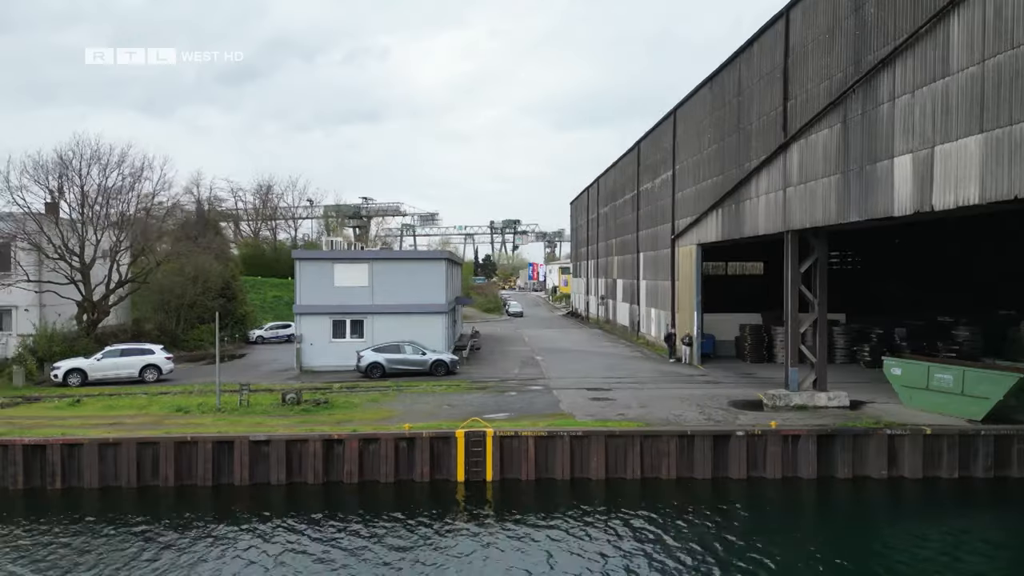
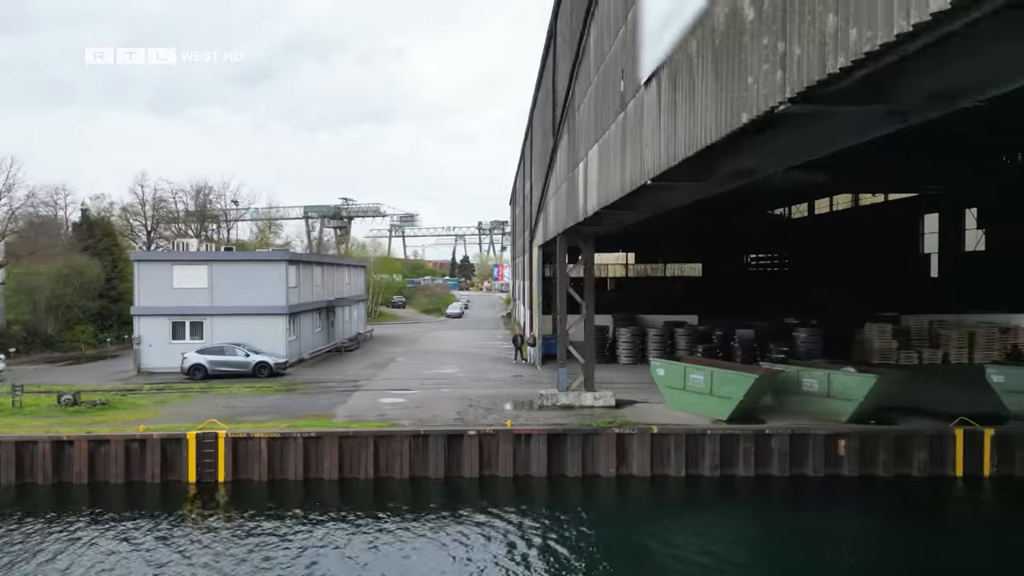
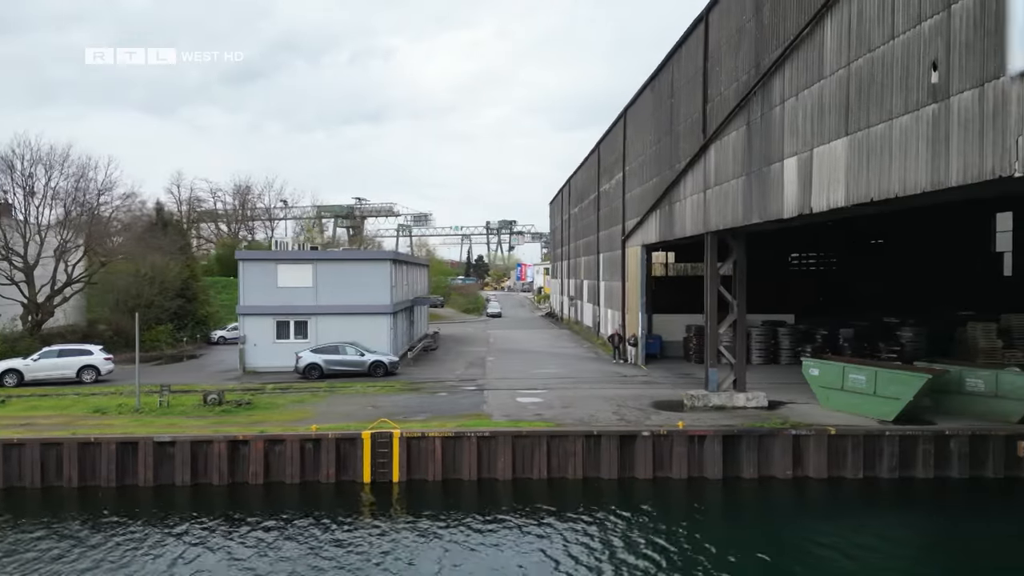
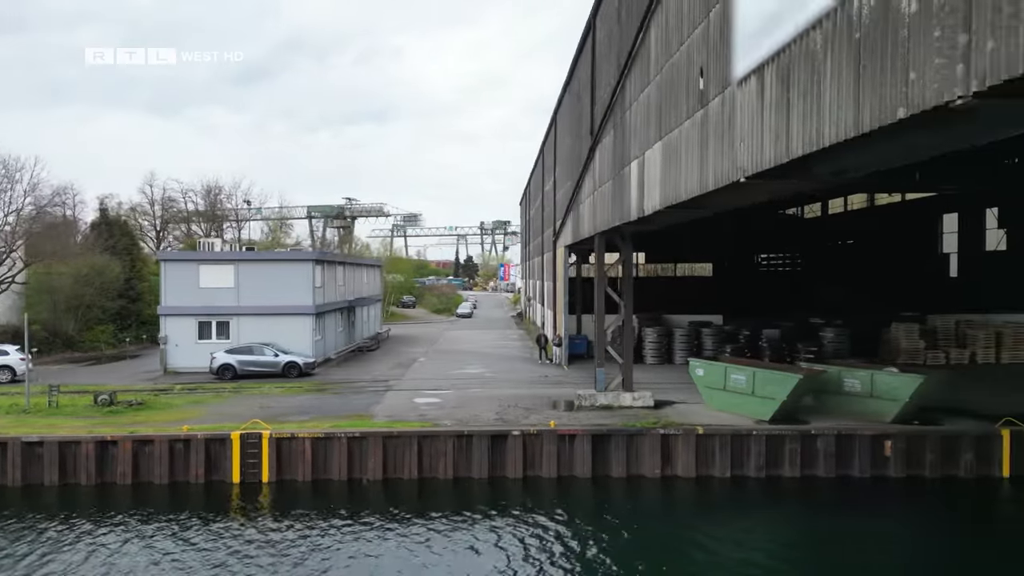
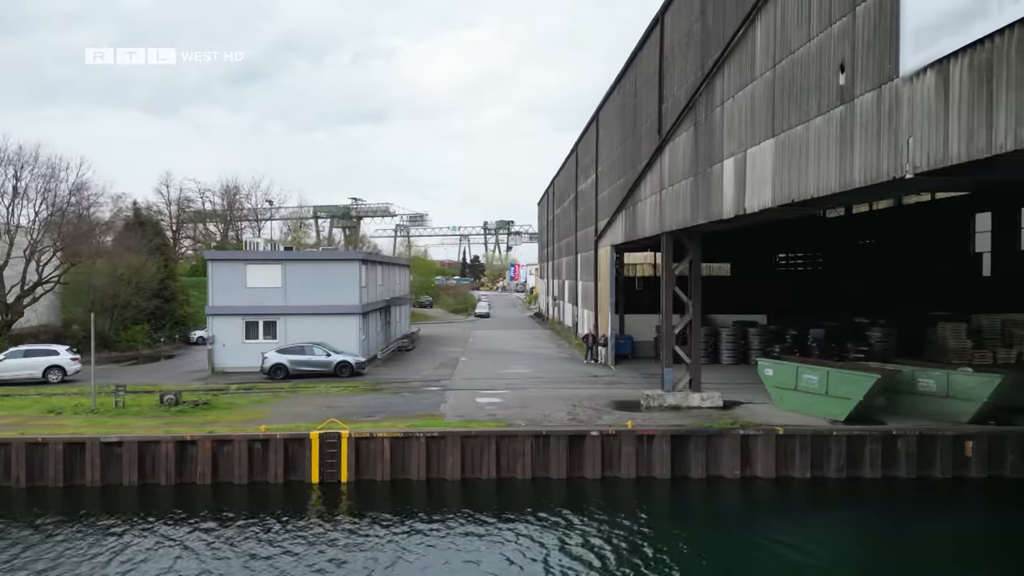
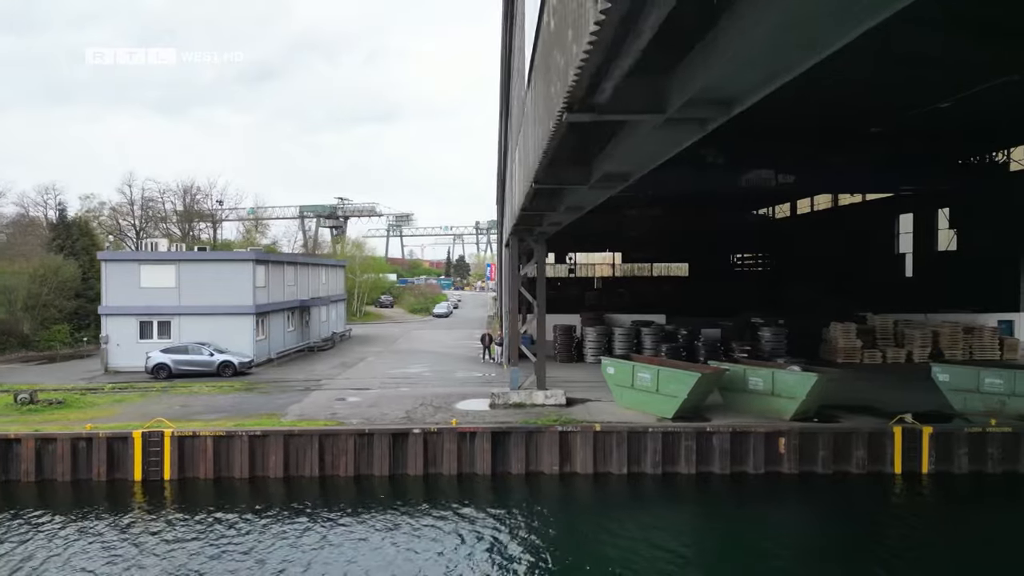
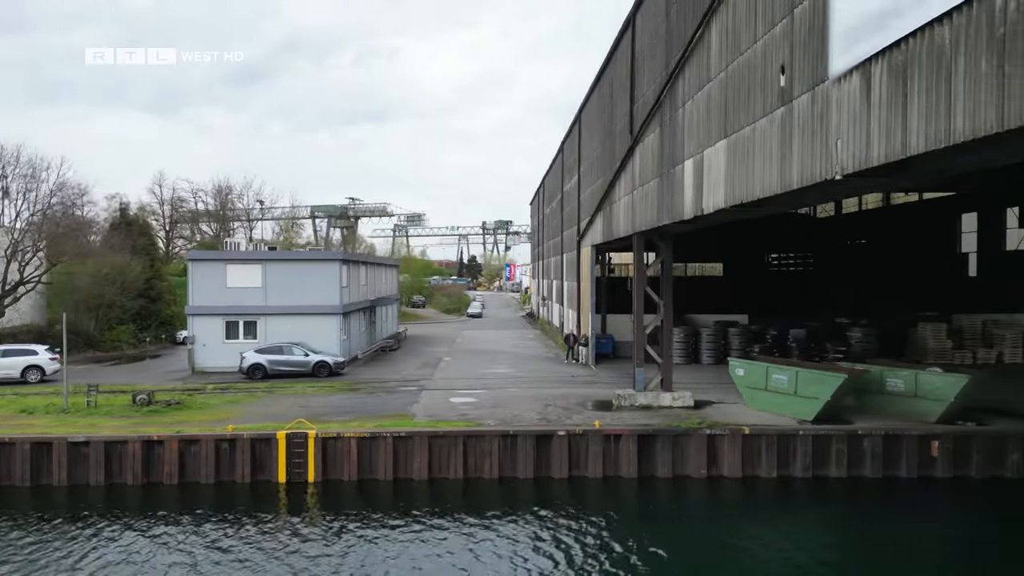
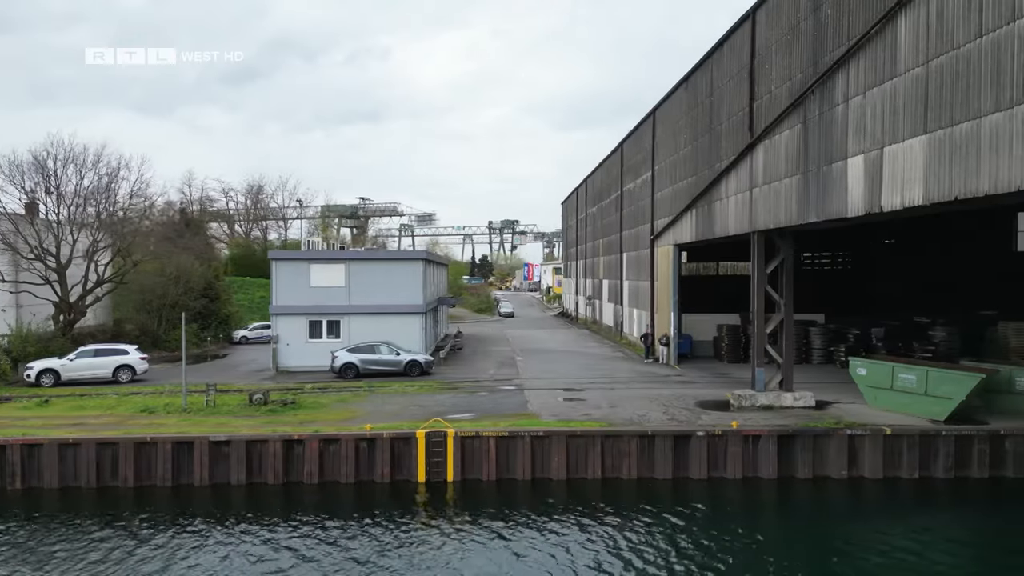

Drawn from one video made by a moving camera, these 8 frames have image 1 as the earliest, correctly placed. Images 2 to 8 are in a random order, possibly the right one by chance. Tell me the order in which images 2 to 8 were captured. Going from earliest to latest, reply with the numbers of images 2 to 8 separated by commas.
8, 3, 5, 7, 4, 2, 6
